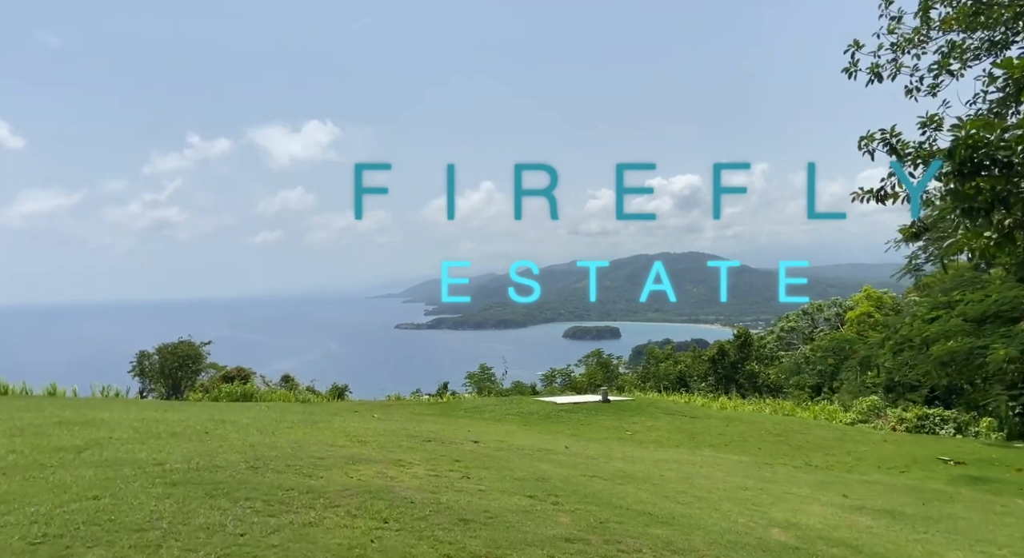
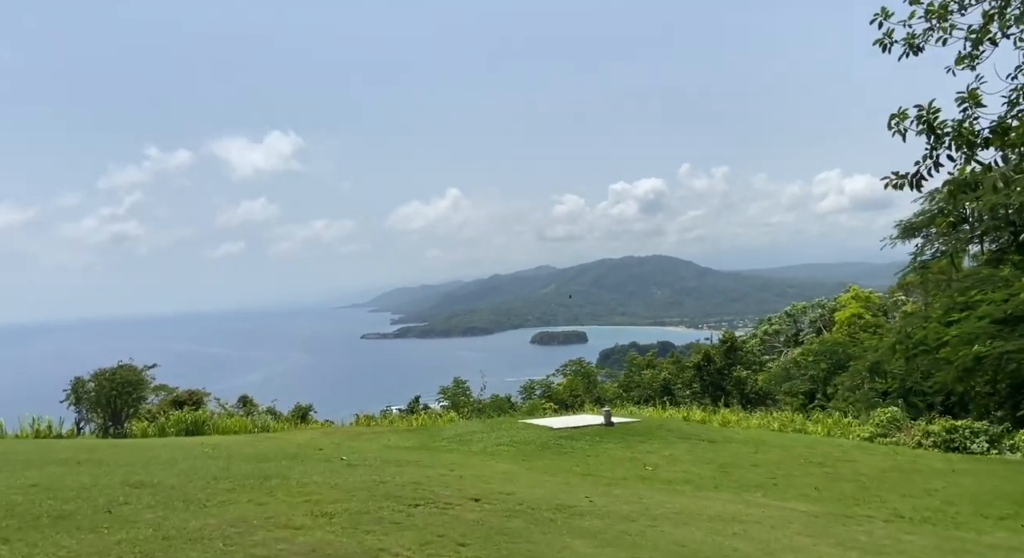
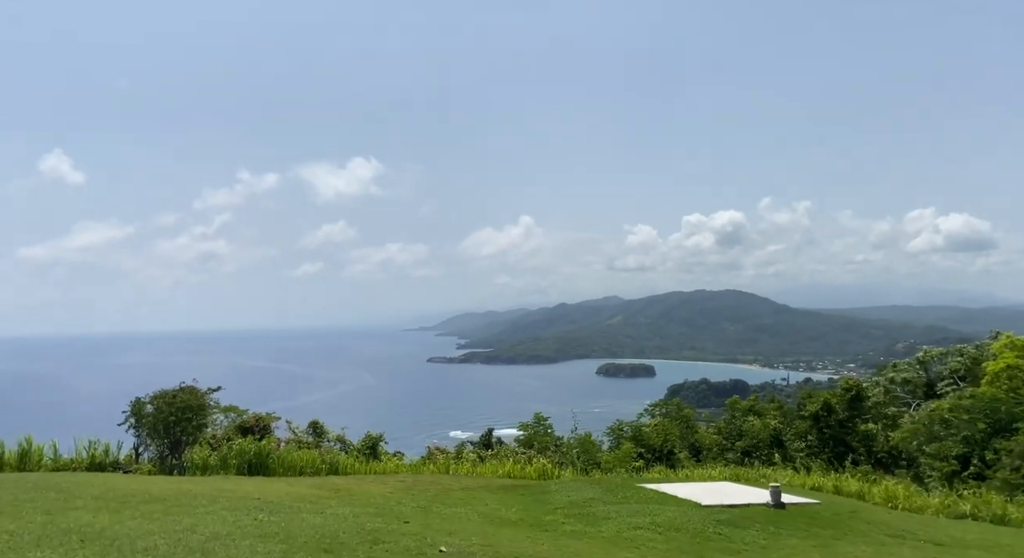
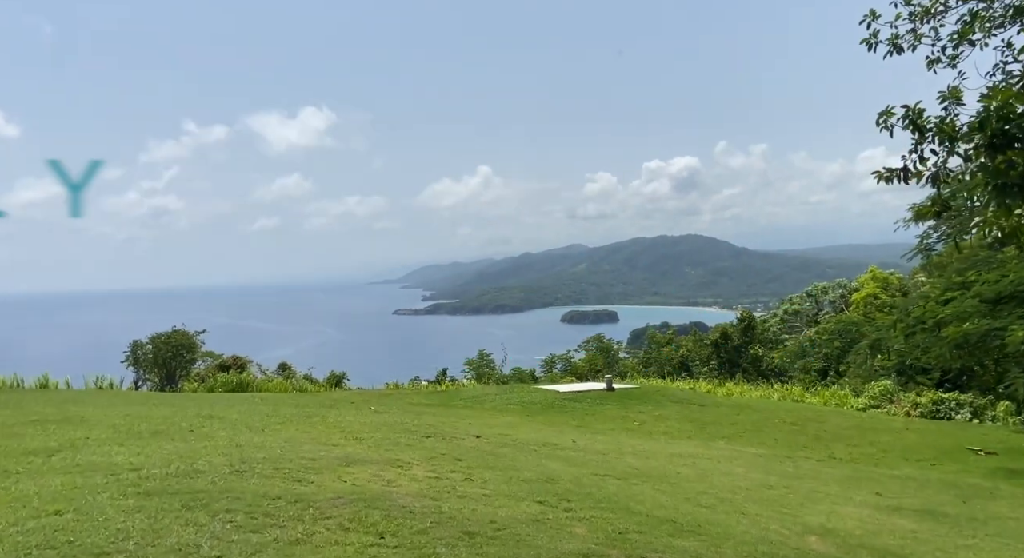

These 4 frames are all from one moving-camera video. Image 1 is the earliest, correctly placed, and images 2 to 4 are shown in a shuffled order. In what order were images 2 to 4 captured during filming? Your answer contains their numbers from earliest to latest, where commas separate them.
4, 2, 3
